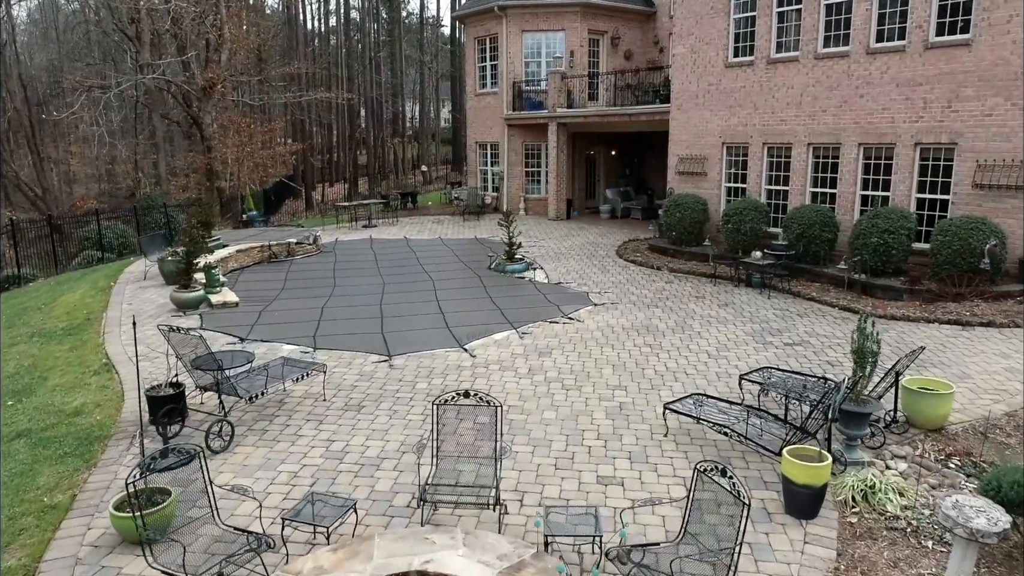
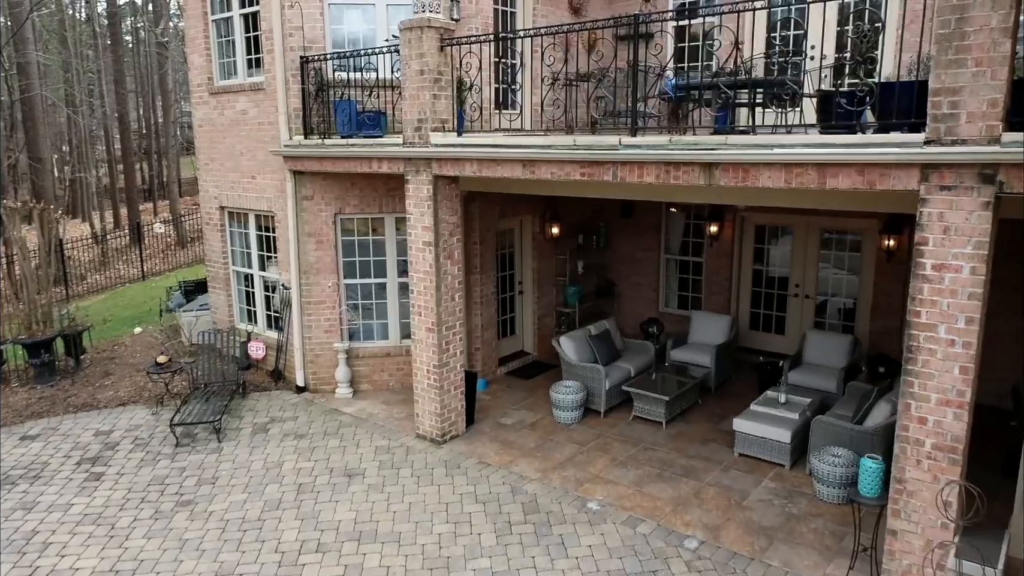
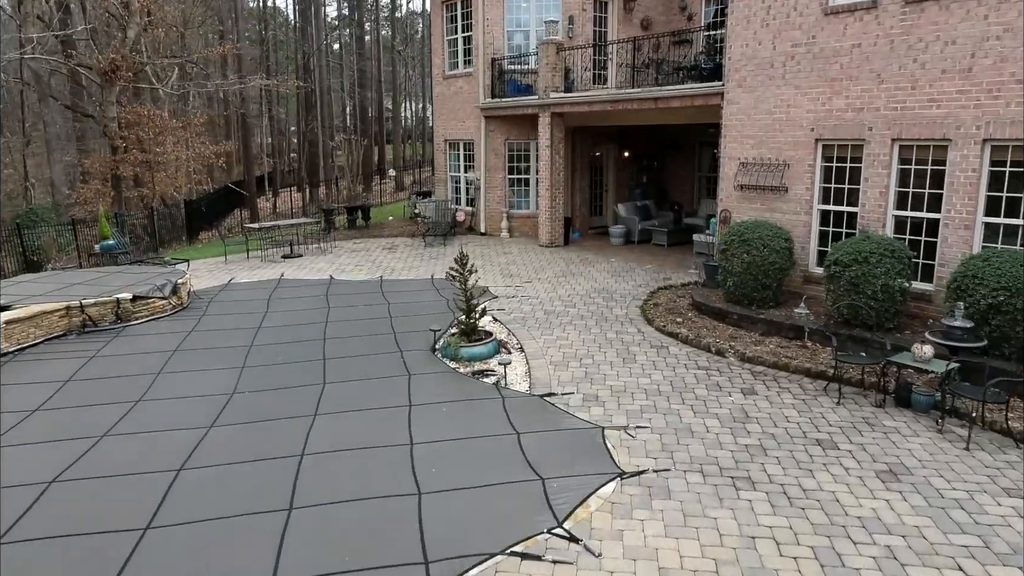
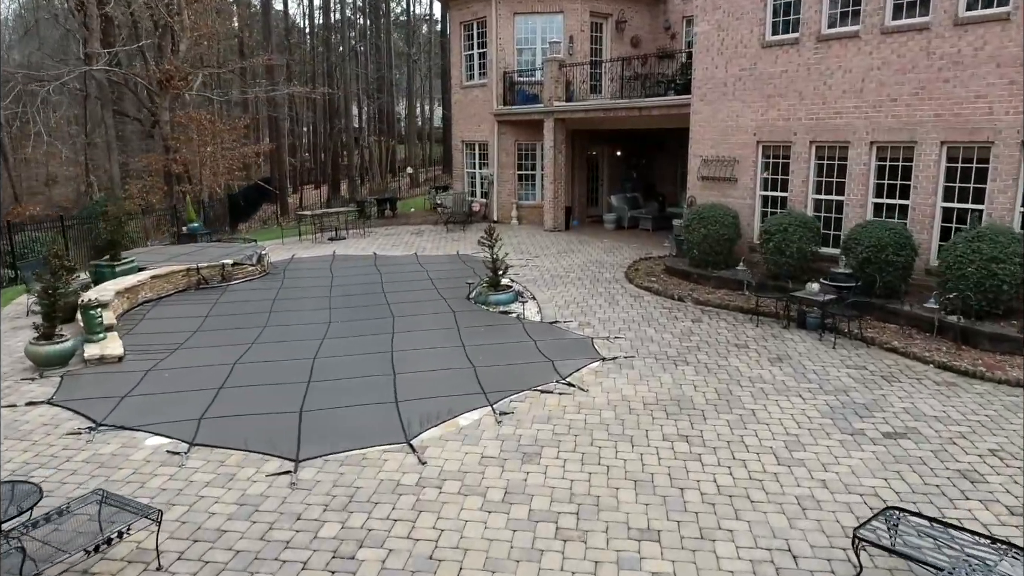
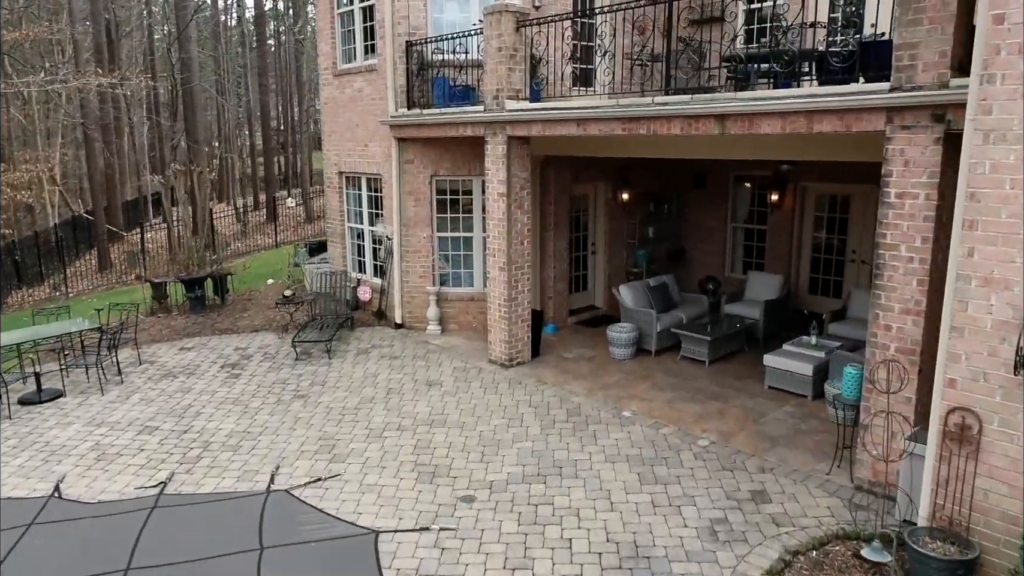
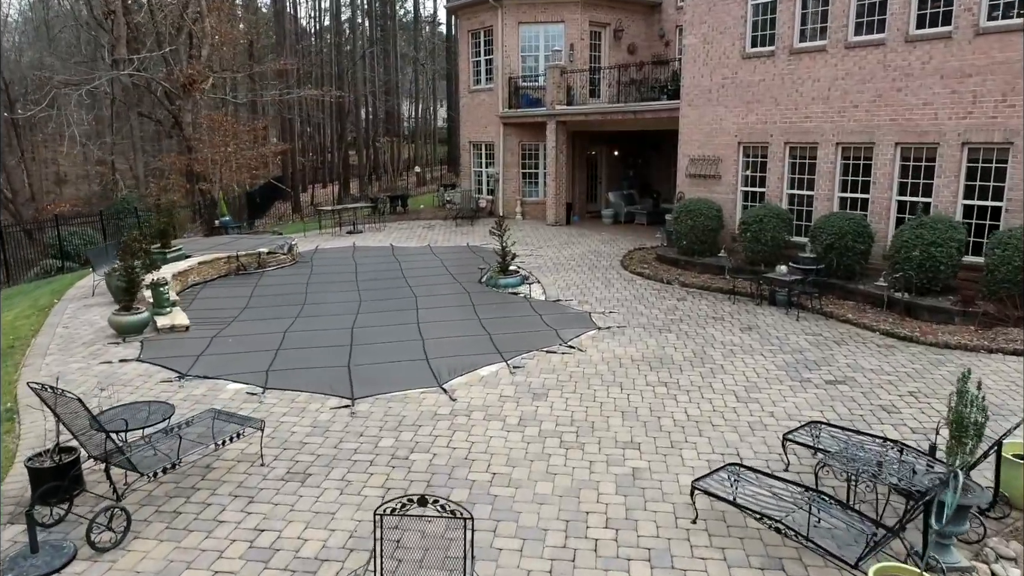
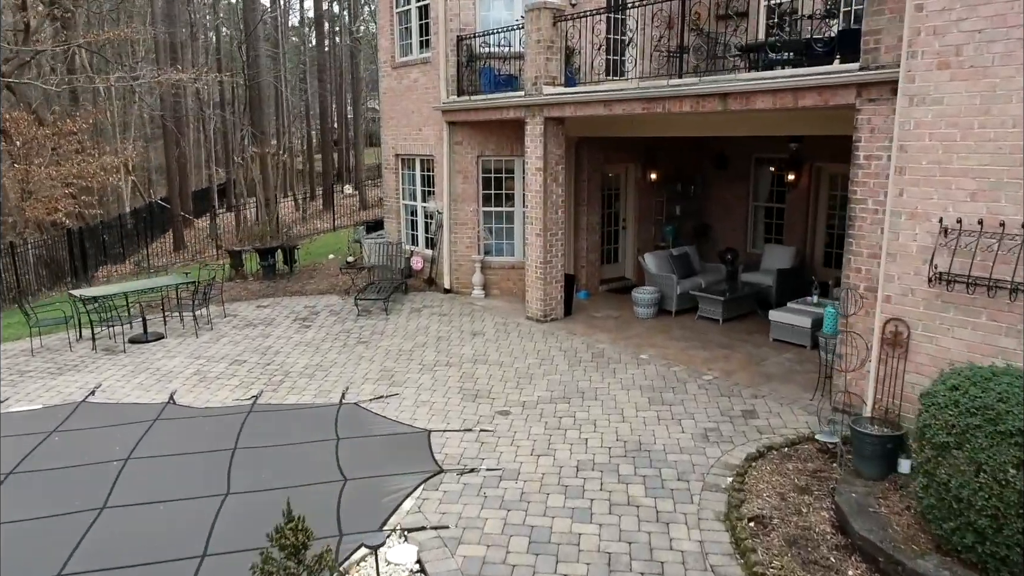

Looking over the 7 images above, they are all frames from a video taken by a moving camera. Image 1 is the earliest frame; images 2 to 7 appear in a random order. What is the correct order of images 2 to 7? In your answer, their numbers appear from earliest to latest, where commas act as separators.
6, 4, 3, 7, 5, 2
